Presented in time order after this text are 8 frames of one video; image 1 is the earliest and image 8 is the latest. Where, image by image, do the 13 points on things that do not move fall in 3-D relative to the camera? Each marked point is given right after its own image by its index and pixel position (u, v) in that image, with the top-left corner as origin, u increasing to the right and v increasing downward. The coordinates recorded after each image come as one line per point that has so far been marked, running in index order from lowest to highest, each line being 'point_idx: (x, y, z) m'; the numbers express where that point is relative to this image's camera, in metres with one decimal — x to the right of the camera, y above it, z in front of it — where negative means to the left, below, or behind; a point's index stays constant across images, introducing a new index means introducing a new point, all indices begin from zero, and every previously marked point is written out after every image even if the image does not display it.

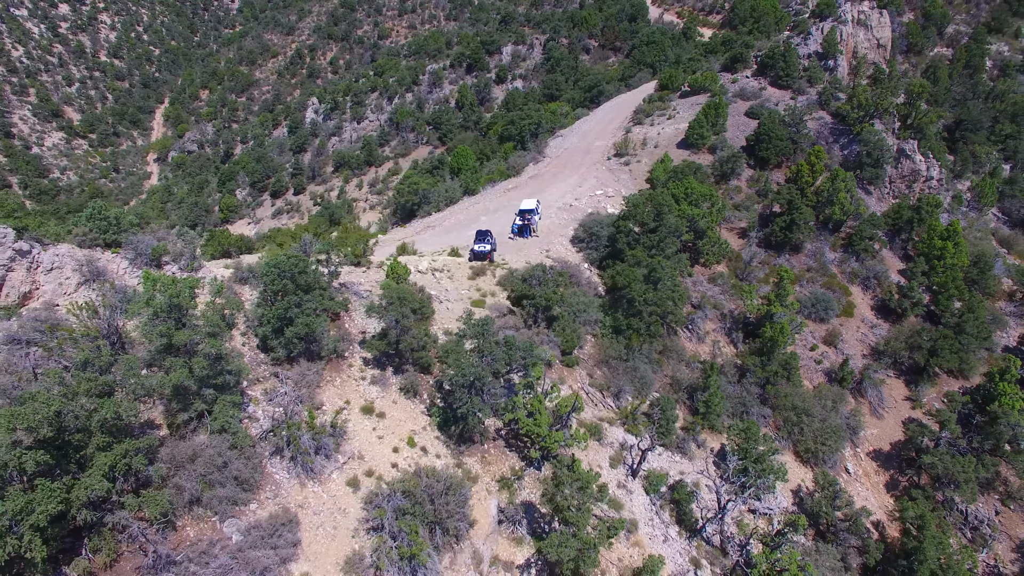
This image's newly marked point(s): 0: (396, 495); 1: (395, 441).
0: (-2.6, -5.9, +17.8) m
1: (-3.5, -5.0, +20.4) m
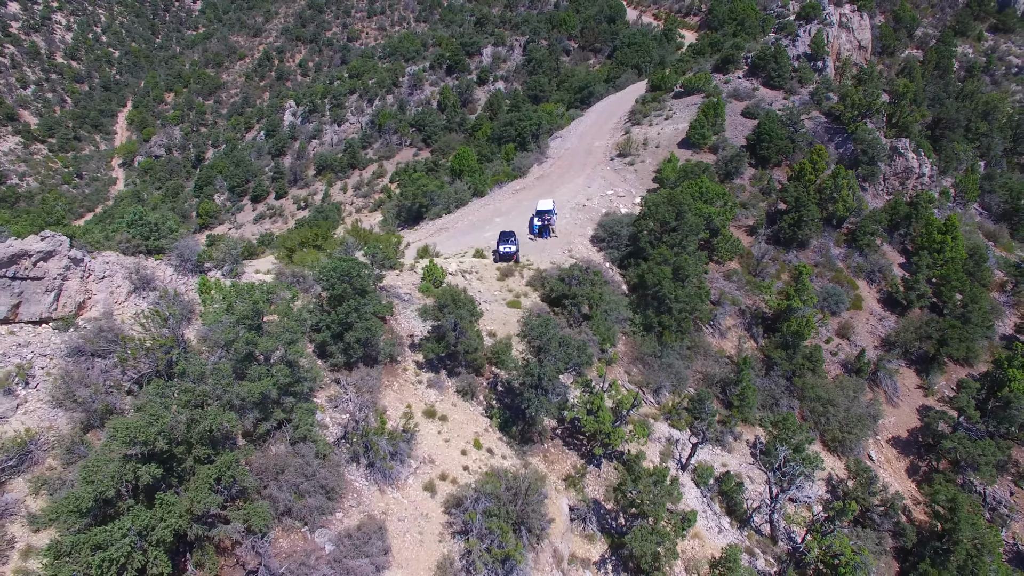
0: (-0.3, -6.0, +17.8) m
1: (-1.4, -5.0, +20.3) m
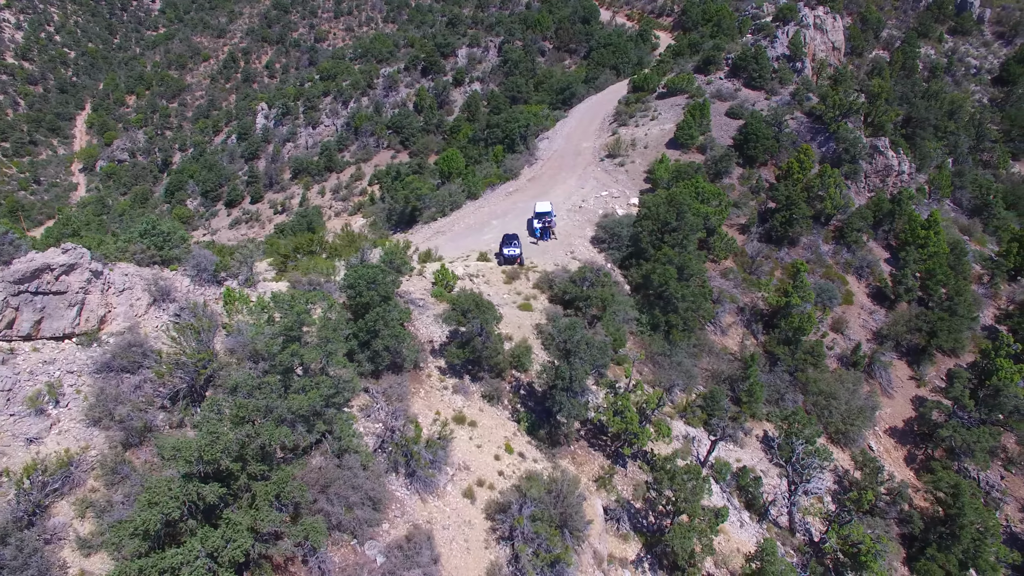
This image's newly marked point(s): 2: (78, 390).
0: (+0.8, -6.1, +17.9) m
1: (-0.4, -5.2, +20.3) m
2: (-10.8, -2.5, +15.7) m
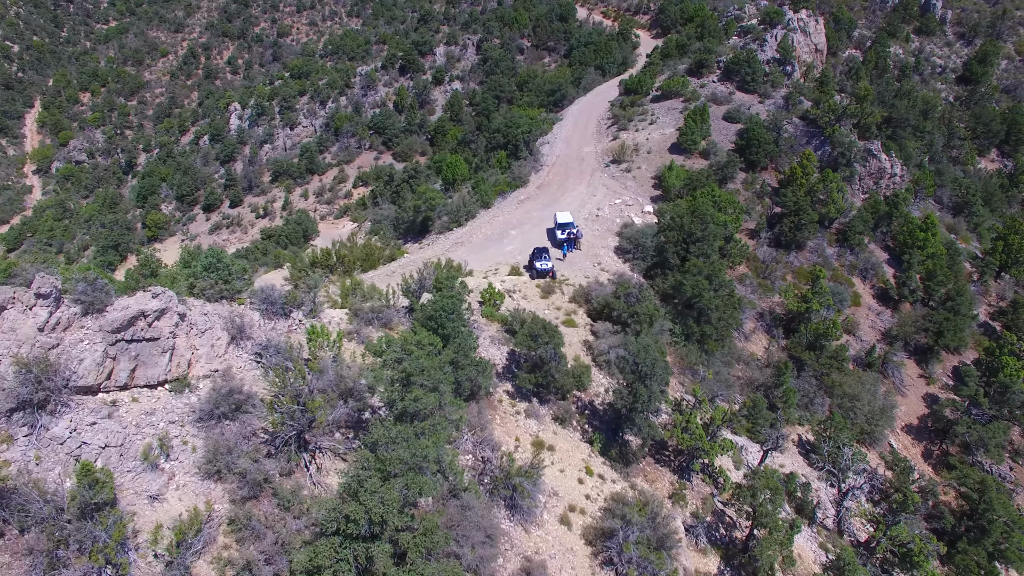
0: (+3.6, -7.0, +18.3) m
1: (+2.2, -6.1, +20.7) m
2: (-8.0, -3.7, +15.4) m
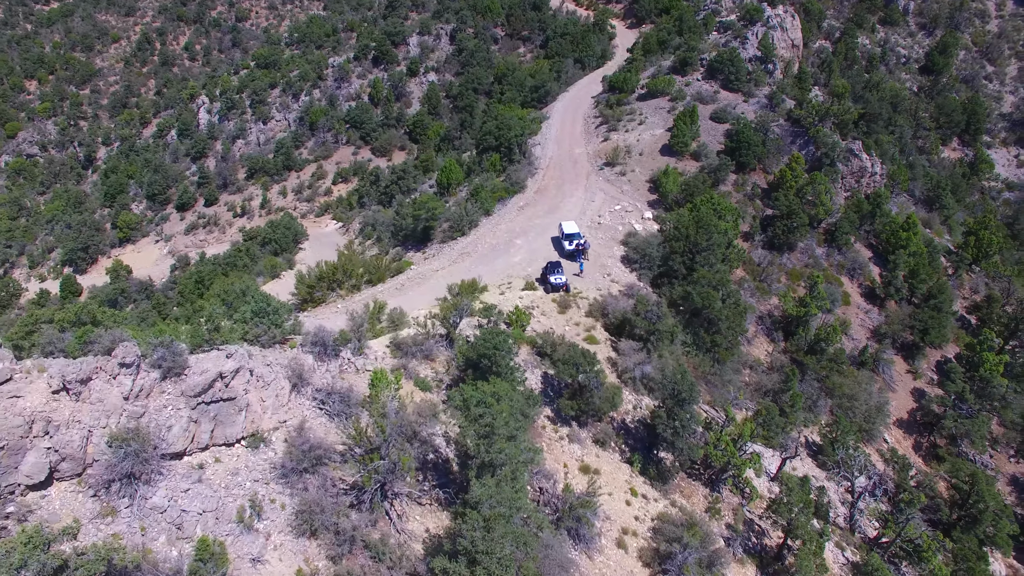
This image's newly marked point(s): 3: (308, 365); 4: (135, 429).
0: (+5.4, -8.1, +19.5) m
1: (+3.9, -7.2, +21.8) m
2: (-6.0, -5.3, +15.8) m
3: (-6.5, -2.4, +20.0) m
4: (-8.8, -3.3, +14.8) m
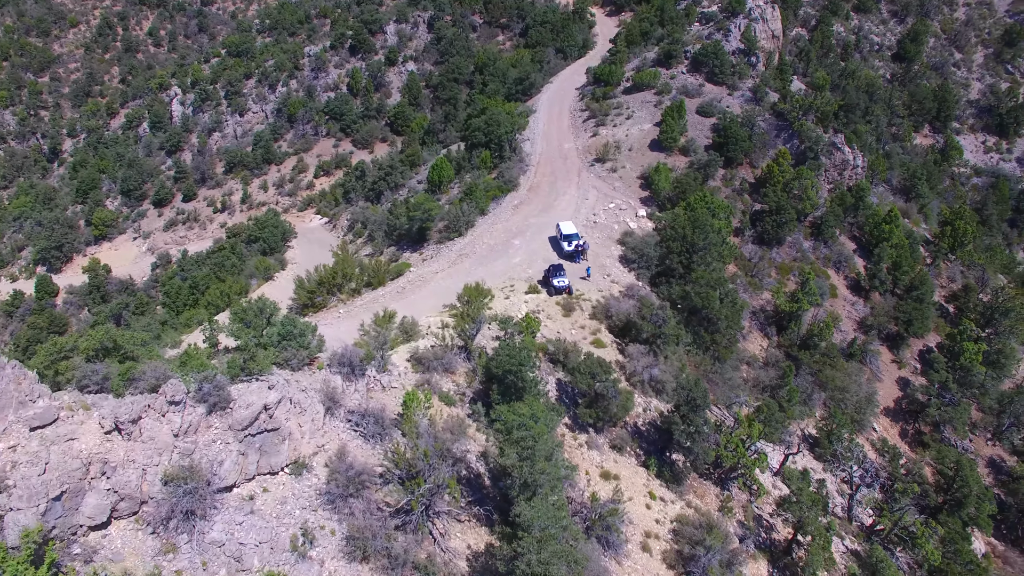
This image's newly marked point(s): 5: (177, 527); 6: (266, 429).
0: (+6.4, -8.6, +20.5) m
1: (+4.7, -7.6, +22.7) m
2: (-4.9, -6.1, +16.2) m
3: (-5.7, -3.1, +20.3) m
4: (-7.7, -4.2, +15.1) m
5: (-7.7, -5.5, +14.5) m
6: (-6.5, -3.7, +16.6) m
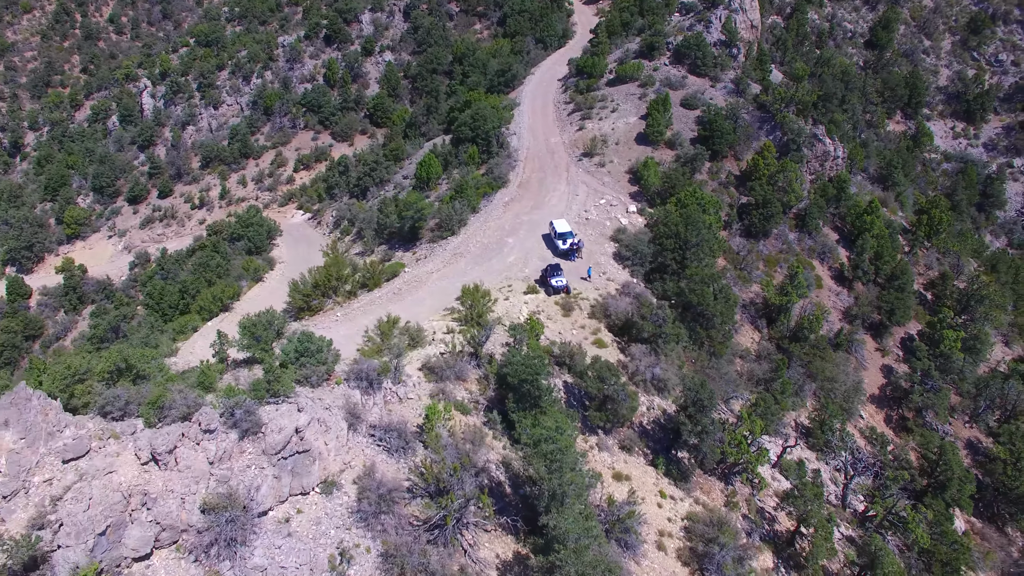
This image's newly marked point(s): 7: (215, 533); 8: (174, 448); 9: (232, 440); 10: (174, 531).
0: (+7.1, -8.8, +21.4) m
1: (+5.3, -7.8, +23.4) m
2: (-4.1, -6.7, +16.5) m
3: (-5.1, -3.7, +20.5) m
4: (-6.9, -4.9, +15.2) m
5: (-6.8, -6.2, +14.6) m
6: (-5.7, -4.3, +16.8) m
7: (-6.9, -5.7, +14.6) m
8: (-8.1, -3.8, +15.0) m
9: (-7.1, -3.8, +15.9) m
10: (-7.8, -5.6, +14.4) m
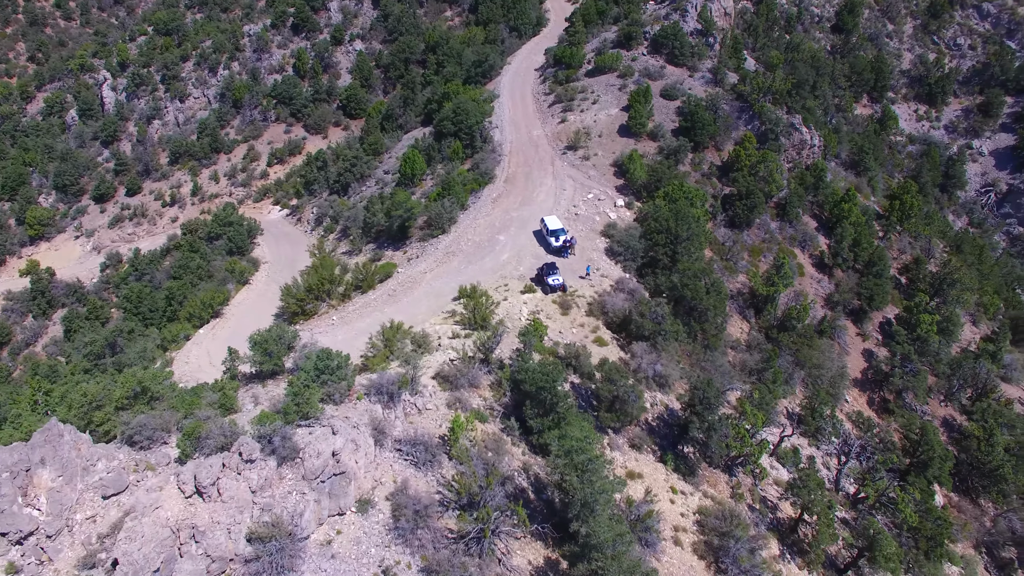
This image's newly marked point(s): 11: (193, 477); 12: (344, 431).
0: (+7.9, -9.0, +22.3) m
1: (+6.0, -8.0, +24.2) m
2: (-3.1, -7.3, +16.8) m
3: (-4.3, -4.2, +20.6) m
4: (-5.9, -5.6, +15.3) m
5: (-5.7, -6.9, +14.8) m
6: (-4.8, -4.9, +16.9) m
7: (-5.8, -6.4, +14.8) m
8: (-7.1, -4.5, +15.1) m
9: (-6.1, -4.5, +16.0) m
10: (-6.7, -6.3, +14.5) m
11: (-7.6, -4.5, +14.9) m
12: (-4.8, -4.0, +17.8) m
